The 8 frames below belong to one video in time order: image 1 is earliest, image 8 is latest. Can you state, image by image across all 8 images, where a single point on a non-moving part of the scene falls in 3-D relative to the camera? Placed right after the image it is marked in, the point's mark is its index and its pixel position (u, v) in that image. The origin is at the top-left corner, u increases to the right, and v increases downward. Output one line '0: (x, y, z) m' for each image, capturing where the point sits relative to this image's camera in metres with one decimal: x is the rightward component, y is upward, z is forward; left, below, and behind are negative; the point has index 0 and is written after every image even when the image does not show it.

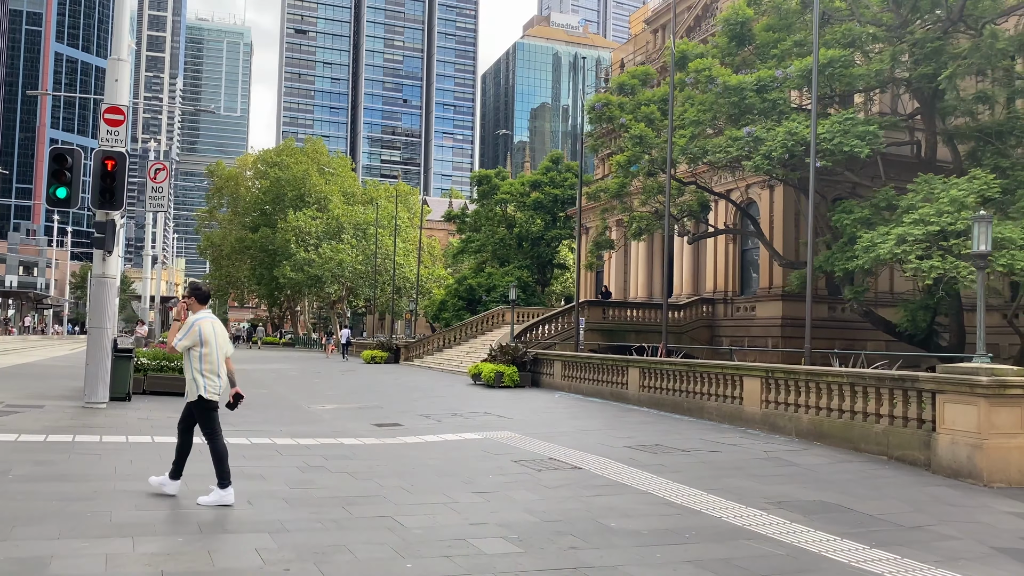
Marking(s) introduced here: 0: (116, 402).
0: (-8.6, -2.5, +17.0) m
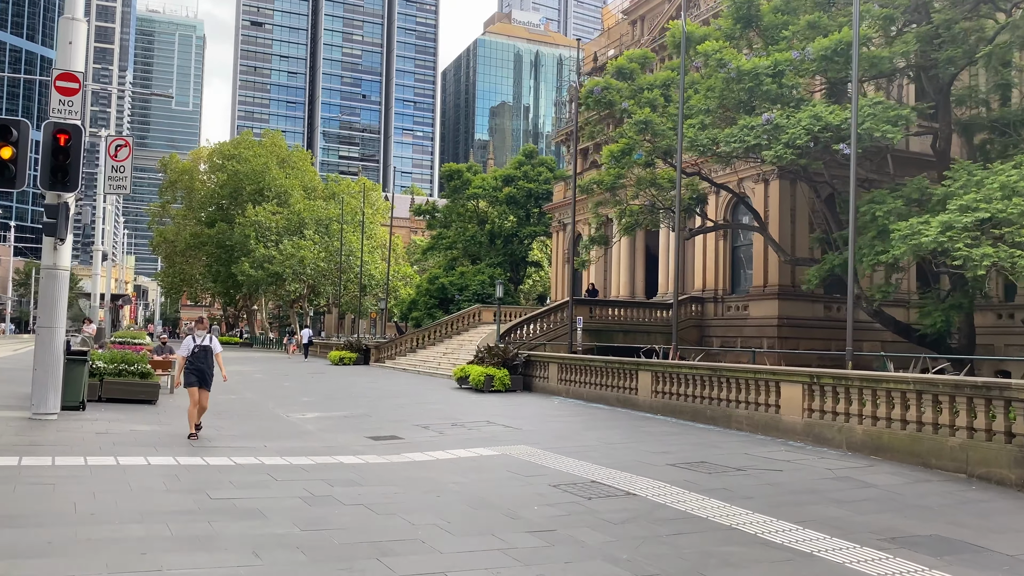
0: (-8.5, -2.4, +14.9) m
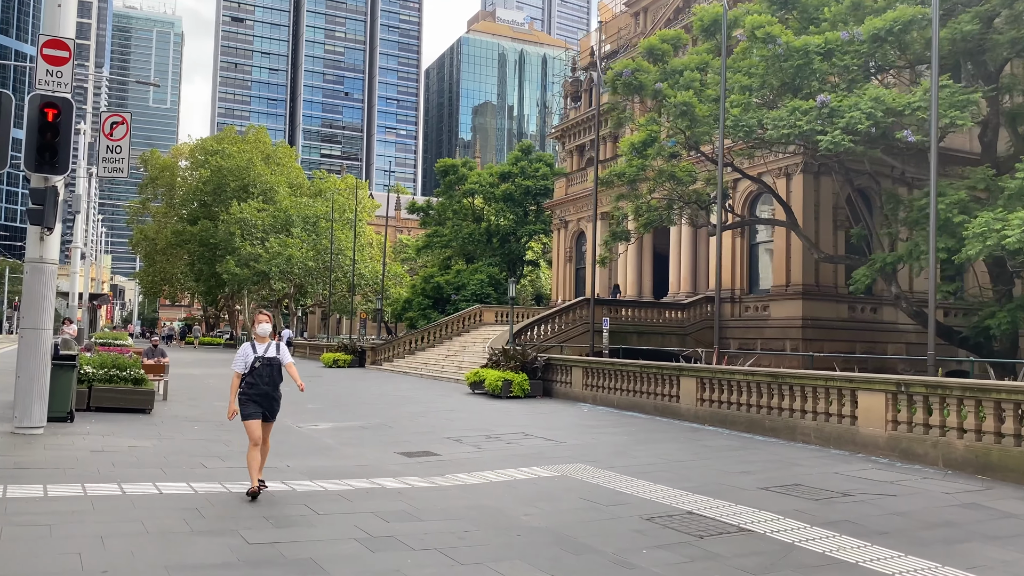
0: (-7.7, -2.3, +13.2) m
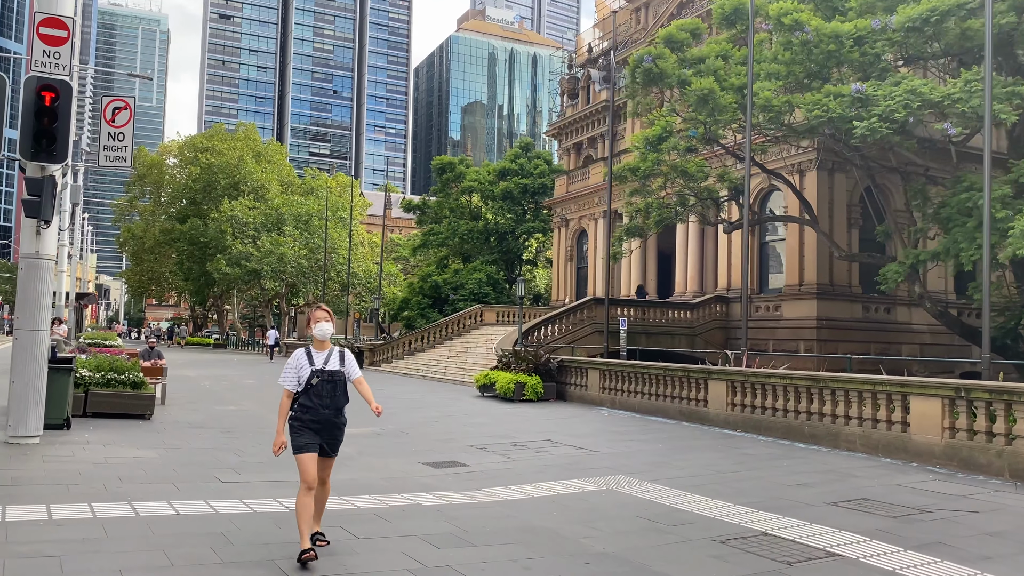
0: (-7.3, -2.3, +12.3) m
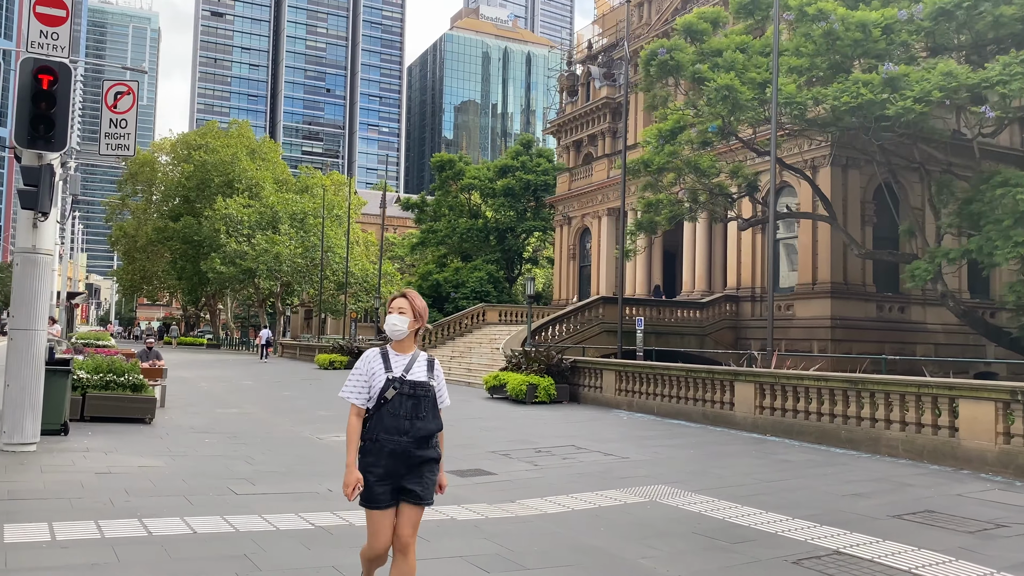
0: (-6.9, -2.2, +11.6) m
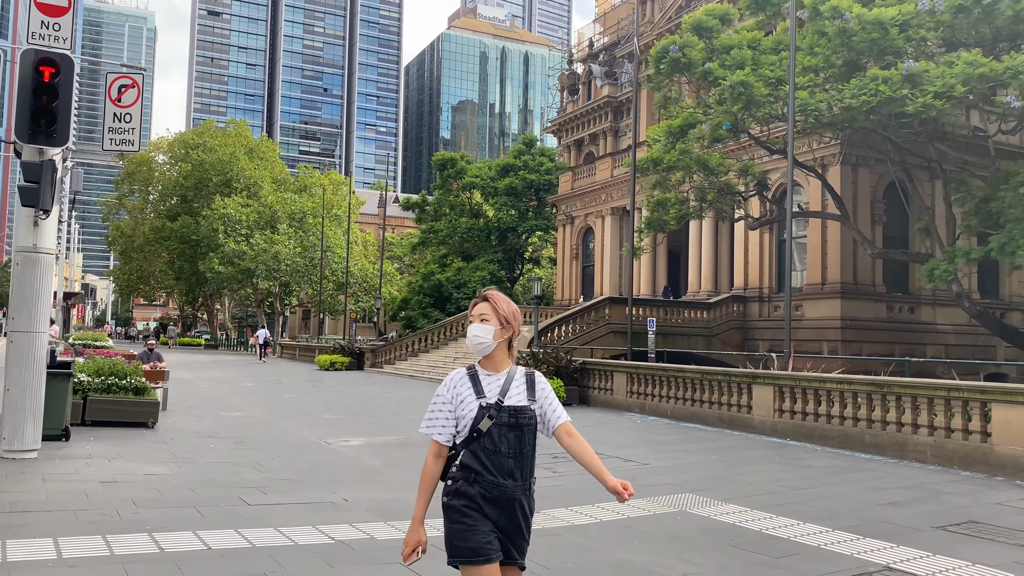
0: (-6.7, -2.3, +11.2) m
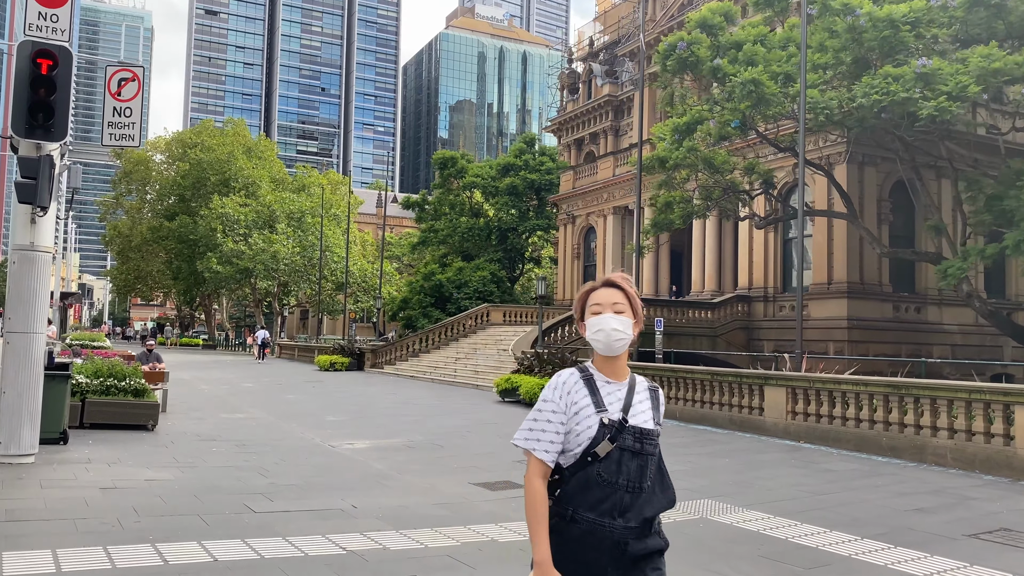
0: (-6.5, -2.2, +10.9) m
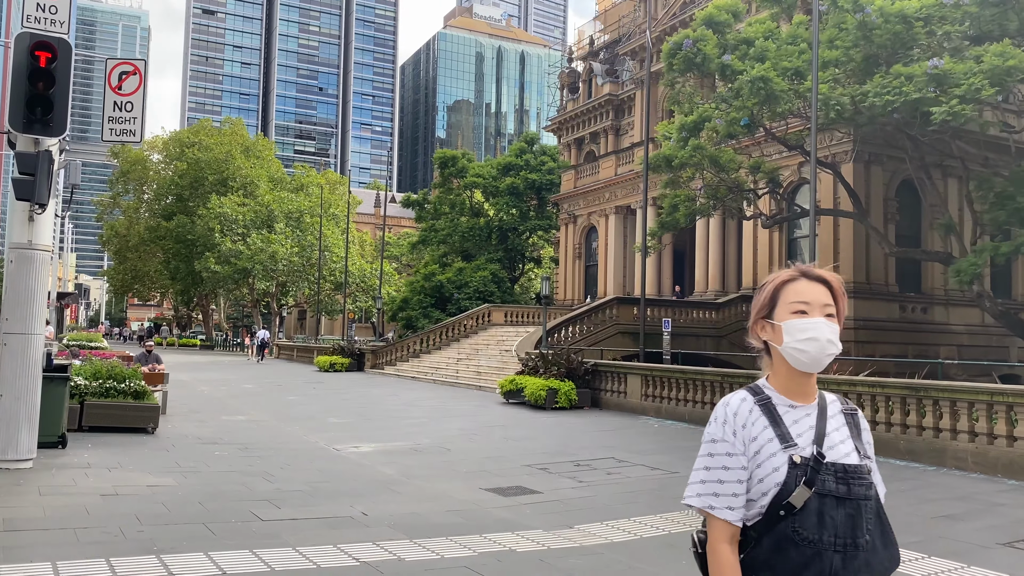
0: (-6.4, -2.2, +10.6) m
